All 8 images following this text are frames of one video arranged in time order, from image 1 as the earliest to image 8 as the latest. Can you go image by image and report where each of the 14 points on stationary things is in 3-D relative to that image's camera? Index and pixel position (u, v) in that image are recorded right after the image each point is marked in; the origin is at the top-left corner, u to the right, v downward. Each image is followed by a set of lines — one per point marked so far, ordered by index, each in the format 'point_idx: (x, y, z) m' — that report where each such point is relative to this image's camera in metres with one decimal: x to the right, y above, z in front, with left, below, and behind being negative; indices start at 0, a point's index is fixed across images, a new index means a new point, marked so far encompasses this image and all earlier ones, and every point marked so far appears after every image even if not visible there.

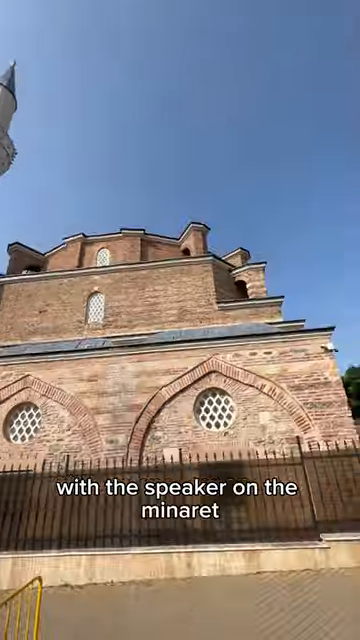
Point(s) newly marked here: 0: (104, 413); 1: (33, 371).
0: (-2.1, -2.5, +8.0) m
1: (-4.3, -1.5, +8.7) m
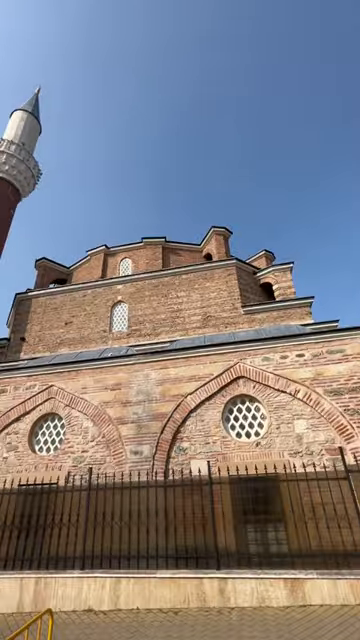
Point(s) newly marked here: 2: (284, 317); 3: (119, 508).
0: (-1.4, -2.7, +7.7) m
1: (-3.6, -1.8, +8.6) m
2: (+4.9, +0.2, +13.8) m
3: (-1.2, -3.7, +5.9) m
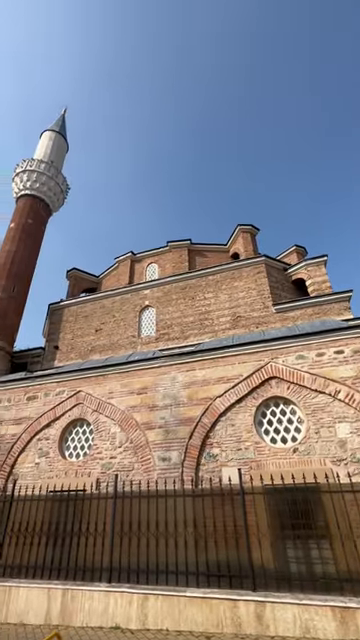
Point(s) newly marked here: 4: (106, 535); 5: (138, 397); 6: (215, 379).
0: (-0.6, -2.7, +7.4) m
1: (-2.8, -1.9, +8.6) m
2: (+6.1, +0.3, +12.9) m
3: (-0.7, -3.7, +5.6) m
4: (-1.4, -4.1, +5.6) m
5: (-1.1, -2.1, +7.9) m
6: (+0.9, -1.5, +7.6) m
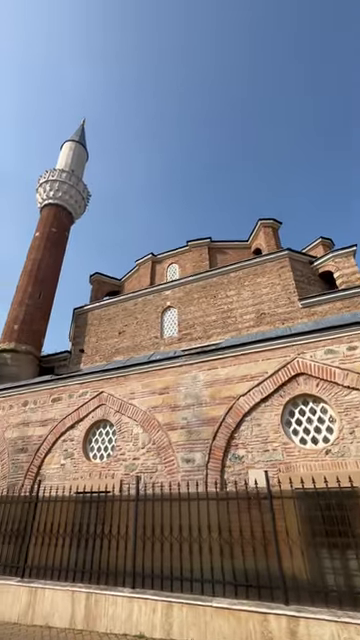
0: (-0.1, -2.6, +7.2) m
1: (-2.1, -1.9, +8.6) m
2: (+7.0, +0.6, +12.1) m
3: (-0.2, -3.7, +5.4) m
4: (-1.0, -4.0, +5.5) m
5: (-0.5, -2.0, +7.8) m
6: (+1.4, -1.4, +7.3) m
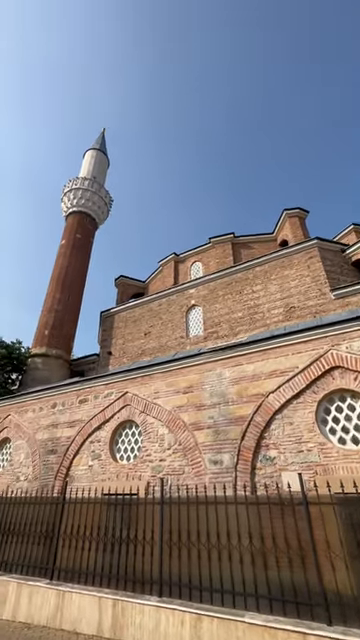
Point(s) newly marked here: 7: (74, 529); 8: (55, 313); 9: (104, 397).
0: (+0.6, -2.5, +6.9) m
1: (-1.4, -1.9, +8.5) m
2: (+7.9, +1.0, +11.1) m
3: (+0.3, -3.6, +5.1) m
4: (-0.4, -3.9, +5.2) m
5: (+0.1, -1.9, +7.5) m
6: (+2.0, -1.2, +6.8) m
7: (-2.2, -4.3, +6.0) m
8: (-7.6, +0.4, +17.9) m
9: (-2.3, -2.3, +8.8) m
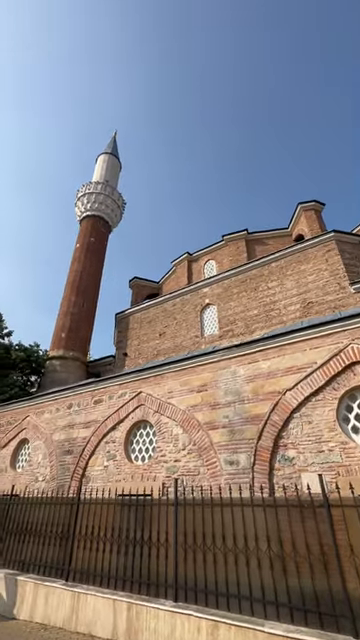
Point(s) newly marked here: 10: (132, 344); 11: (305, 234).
0: (+0.9, -2.4, +6.7) m
1: (-1.0, -1.9, +8.4) m
2: (+8.4, +1.2, +10.5) m
3: (+0.5, -3.5, +4.9) m
4: (-0.2, -3.9, +5.1) m
5: (+0.4, -1.9, +7.3) m
6: (+2.3, -1.1, +6.6) m
7: (-1.8, -4.2, +6.0) m
8: (-6.7, +0.3, +18.1) m
9: (-1.8, -2.3, +8.8) m
10: (-2.8, -1.4, +17.0) m
11: (+6.7, +4.6, +15.8) m
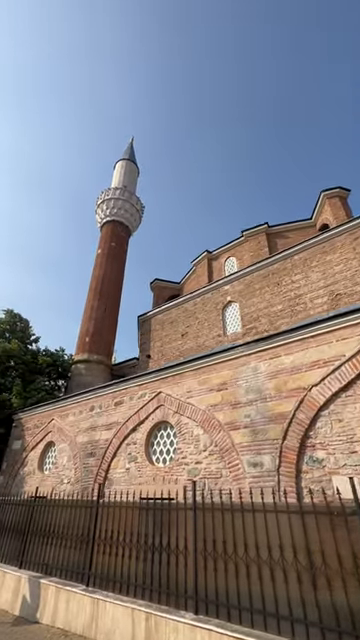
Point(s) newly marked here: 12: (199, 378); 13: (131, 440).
0: (+1.3, -2.3, +6.3) m
1: (-0.4, -1.8, +8.2) m
2: (+8.9, +1.7, +9.5) m
3: (+0.8, -3.3, +4.6) m
4: (+0.2, -3.8, +4.8) m
5: (+0.9, -1.8, +7.0) m
6: (+2.6, -0.9, +6.1) m
7: (-1.4, -4.2, +5.8) m
8: (-5.3, 0.0, +18.4) m
9: (-1.2, -2.3, +8.6) m
10: (-1.5, -1.5, +17.0) m
11: (+7.6, +4.9, +15.0) m
12: (+0.5, -1.5, +7.6) m
13: (-1.4, -3.3, +8.2) m
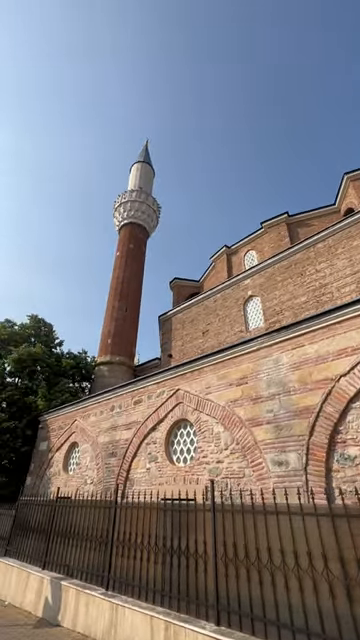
0: (+1.7, -2.1, +5.9) m
1: (+0.1, -1.7, +7.9) m
2: (+9.3, +2.2, +8.5) m
3: (+1.1, -3.1, +4.2) m
4: (+0.5, -3.6, +4.5) m
5: (+1.3, -1.5, +6.6) m
6: (+2.9, -0.6, +5.5) m
7: (-1.0, -4.1, +5.6) m
8: (-4.0, -0.1, +18.5) m
9: (-0.7, -2.2, +8.4) m
10: (-0.2, -1.4, +16.7) m
11: (+8.3, +5.4, +14.1) m
12: (+0.9, -1.3, +7.2) m
13: (-0.8, -3.2, +8.0) m
